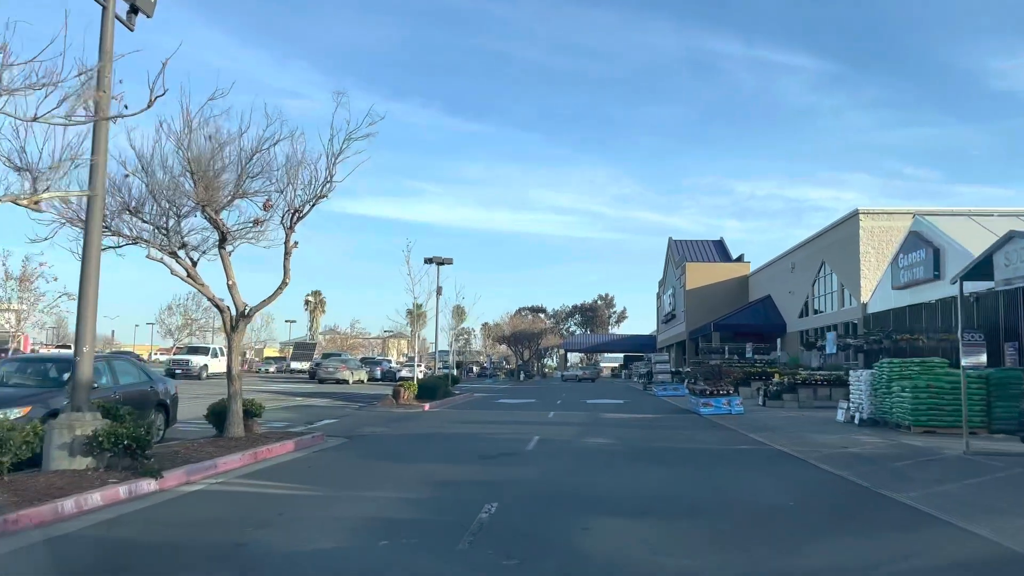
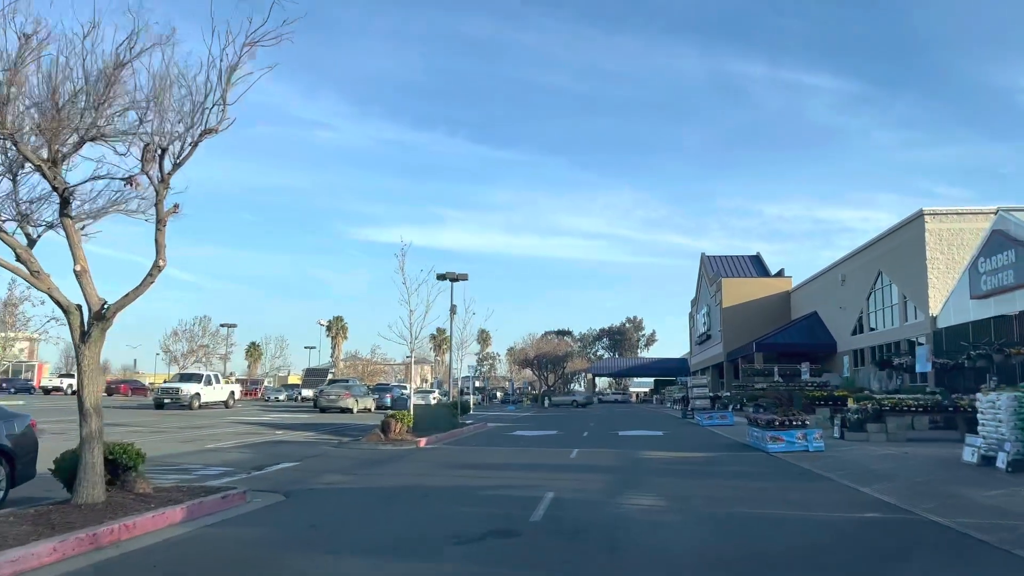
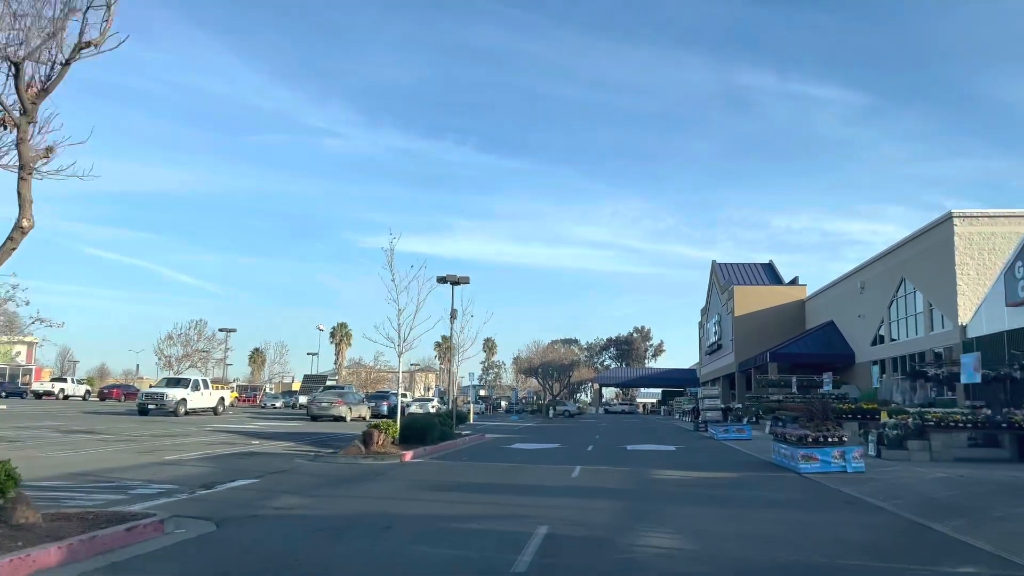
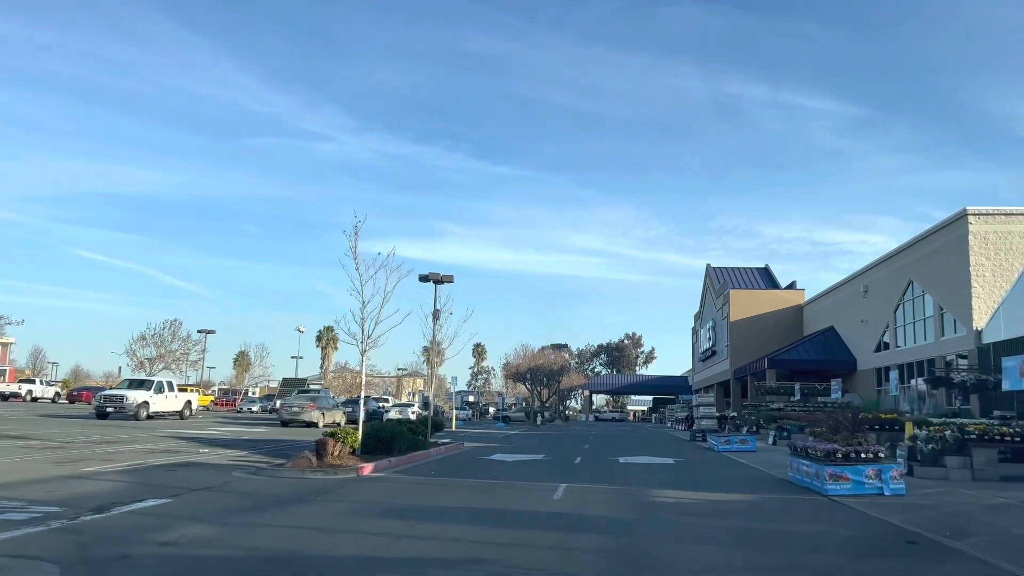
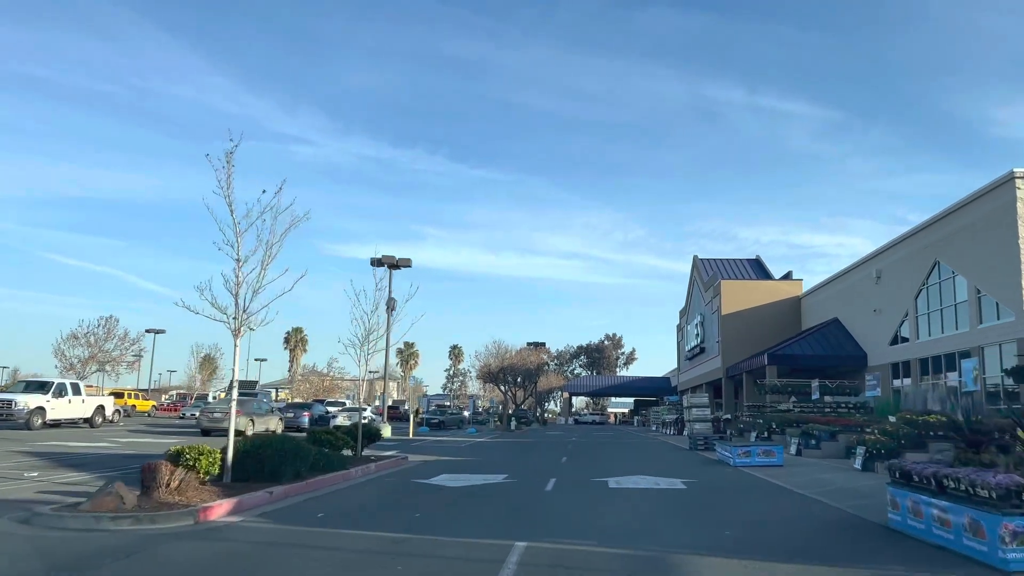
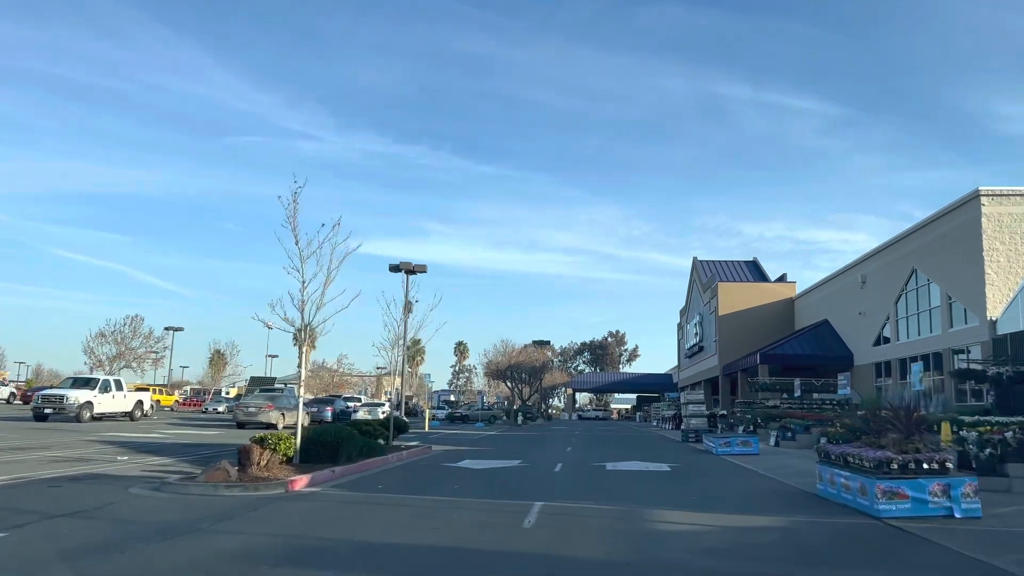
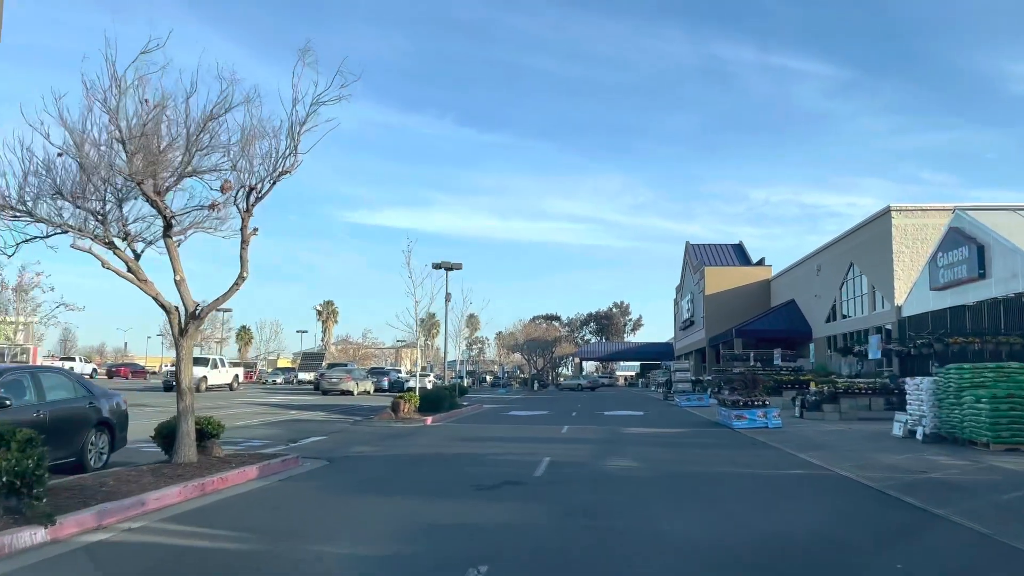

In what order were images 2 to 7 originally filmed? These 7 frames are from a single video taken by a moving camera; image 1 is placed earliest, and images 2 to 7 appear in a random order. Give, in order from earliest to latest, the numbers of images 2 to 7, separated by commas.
7, 2, 3, 4, 6, 5
